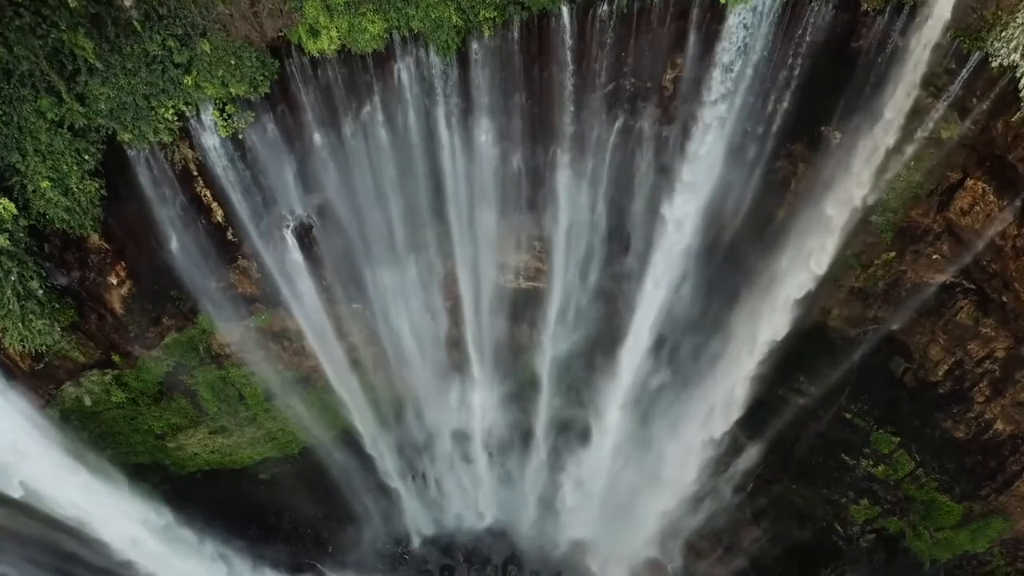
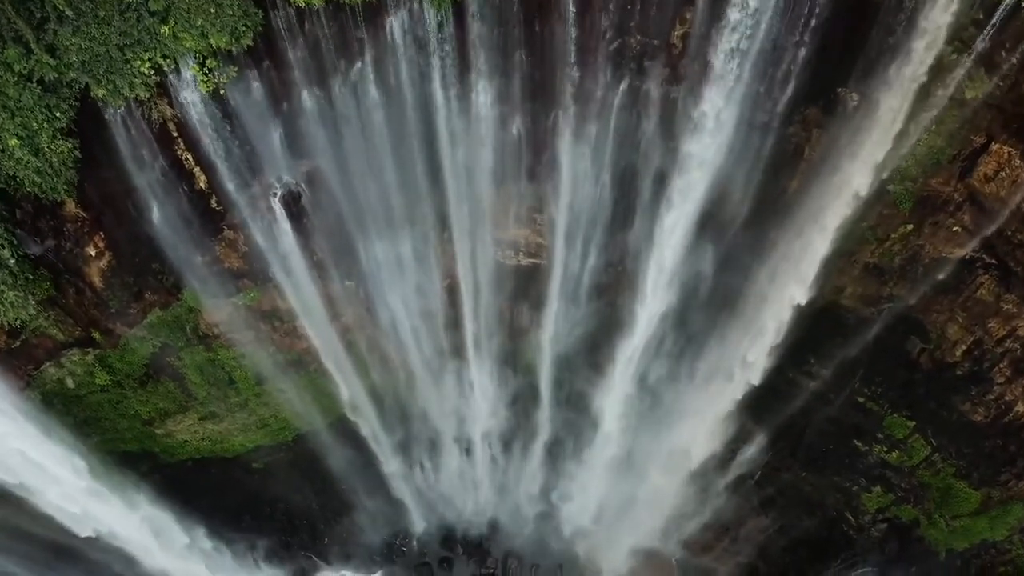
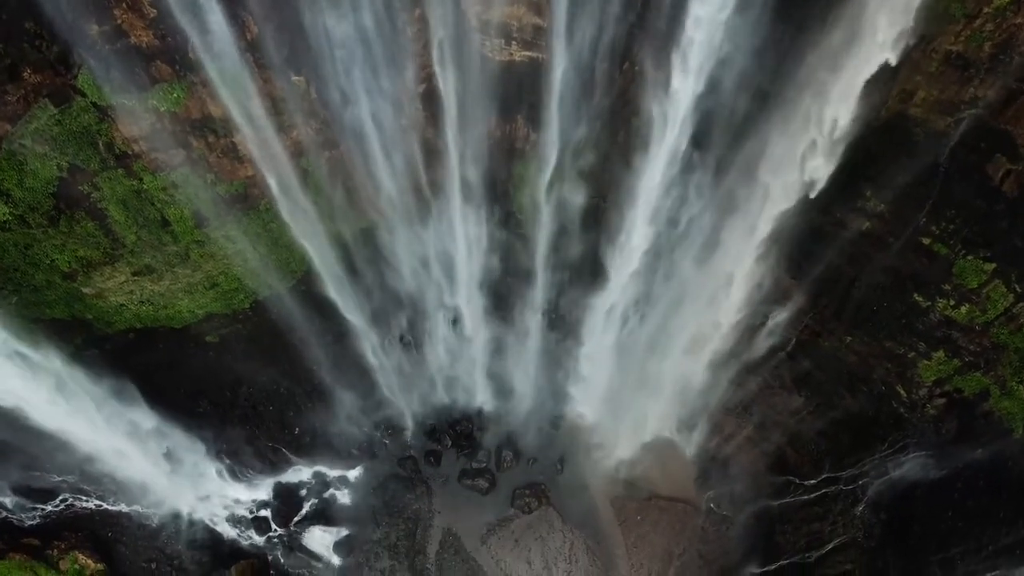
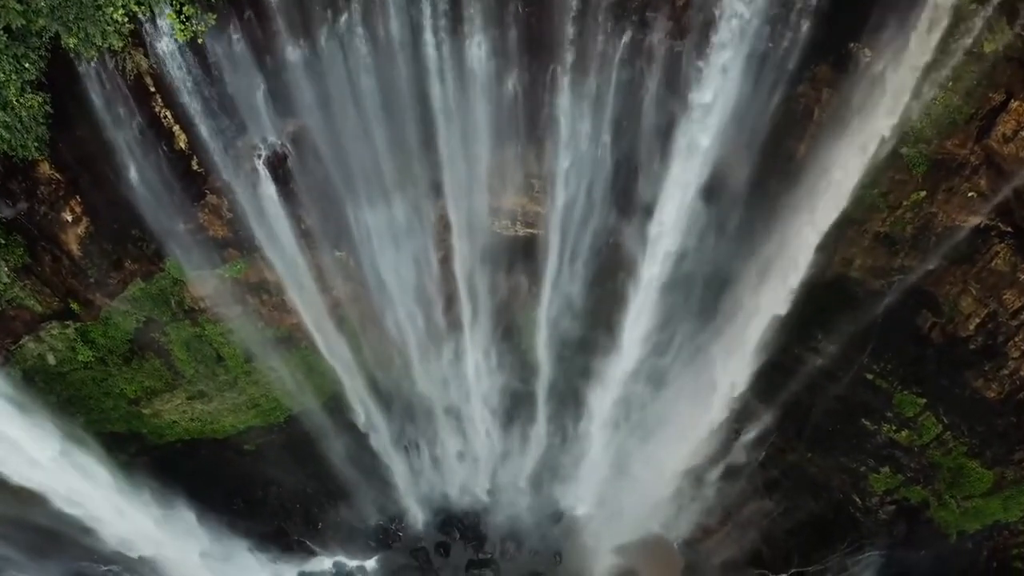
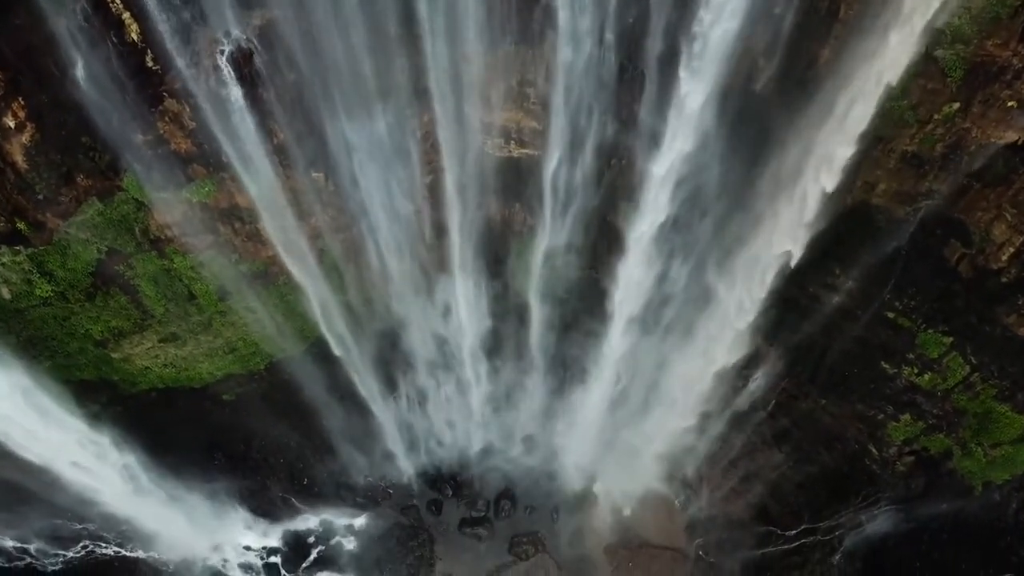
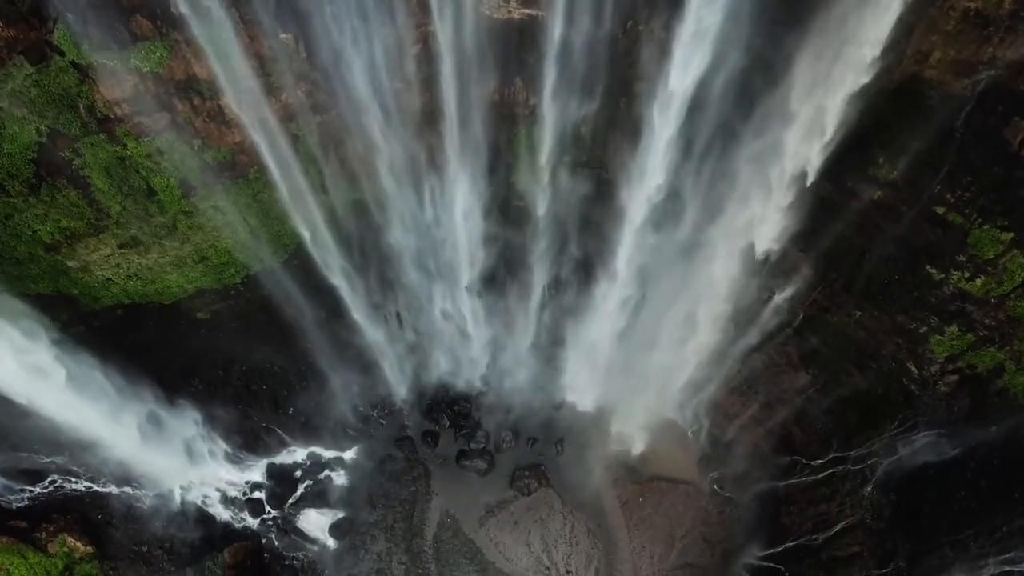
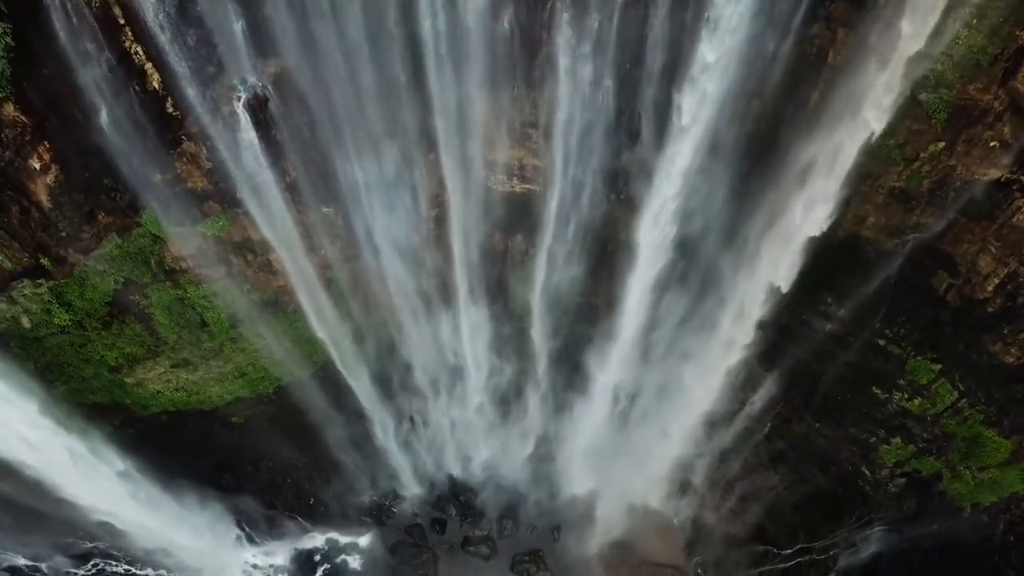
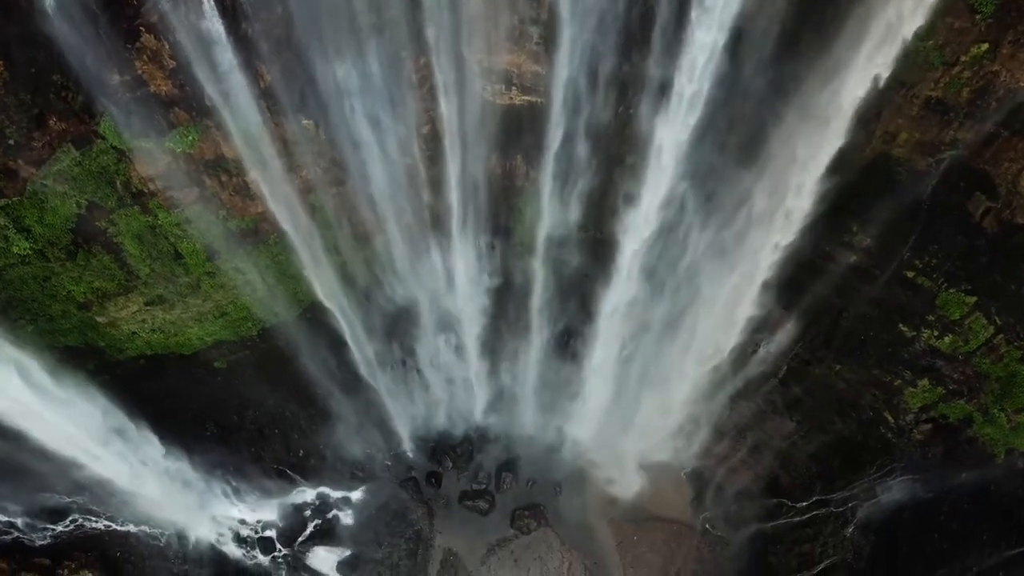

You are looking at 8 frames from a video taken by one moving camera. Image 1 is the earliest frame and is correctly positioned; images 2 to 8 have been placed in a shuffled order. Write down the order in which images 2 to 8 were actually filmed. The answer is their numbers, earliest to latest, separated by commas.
2, 4, 7, 5, 8, 3, 6
